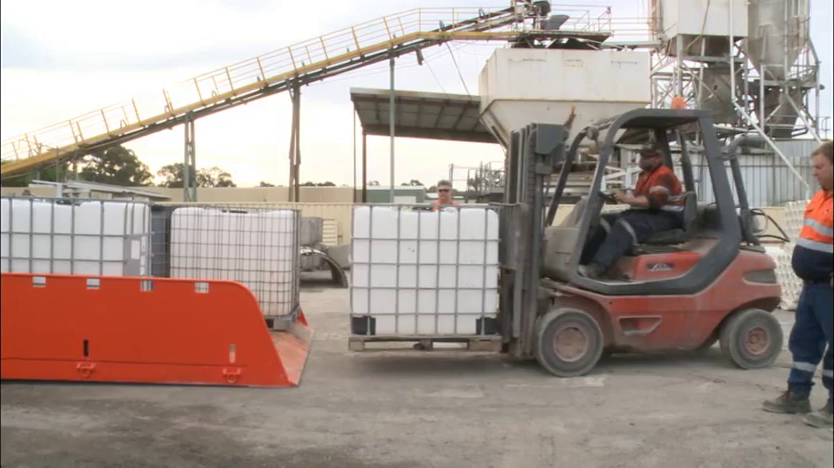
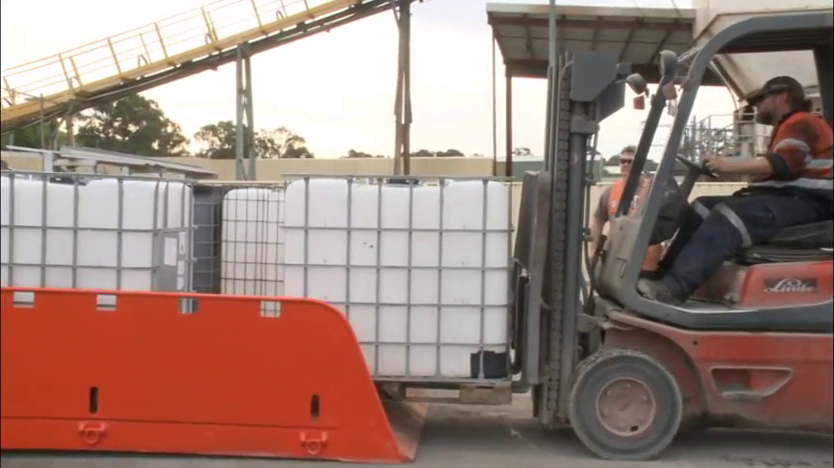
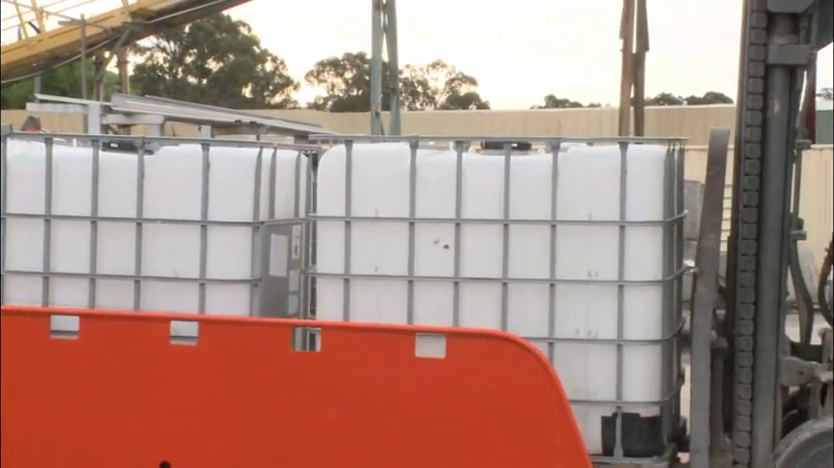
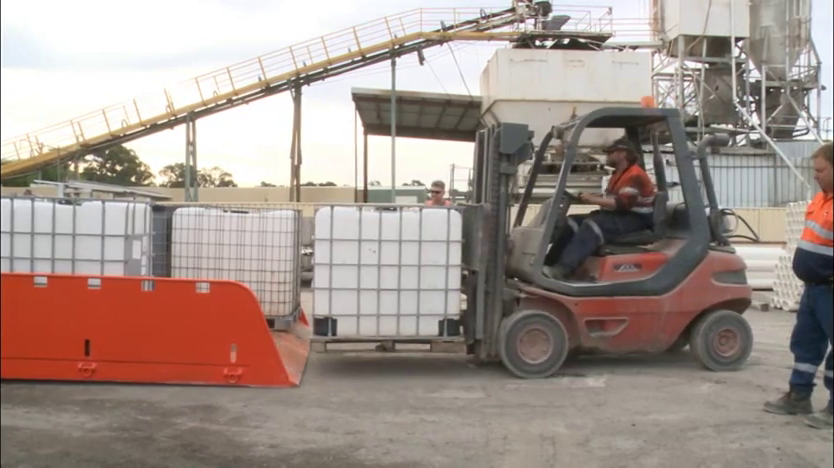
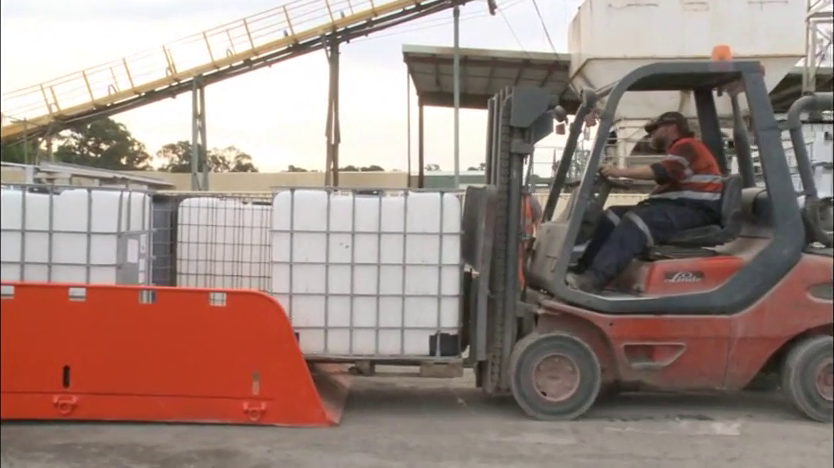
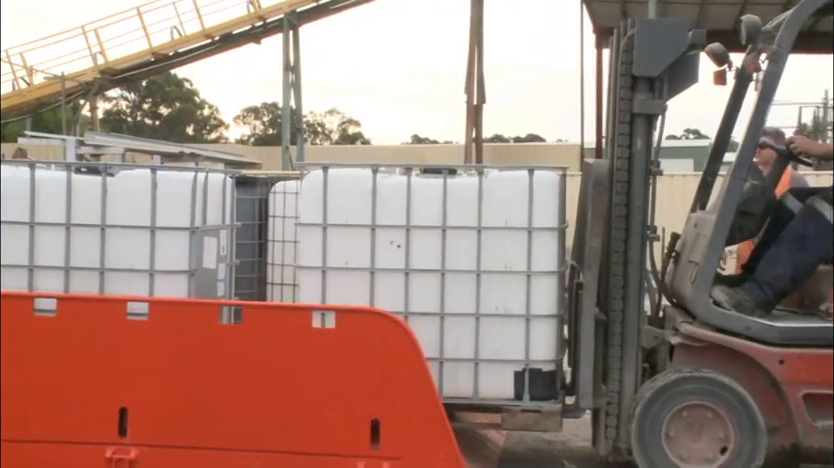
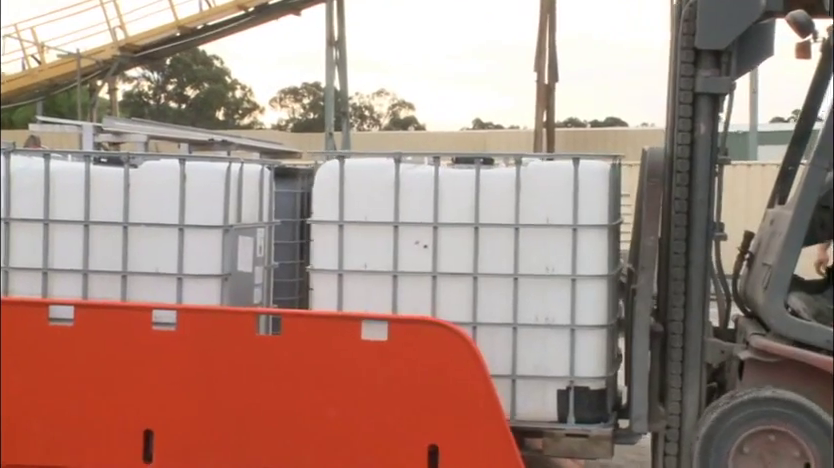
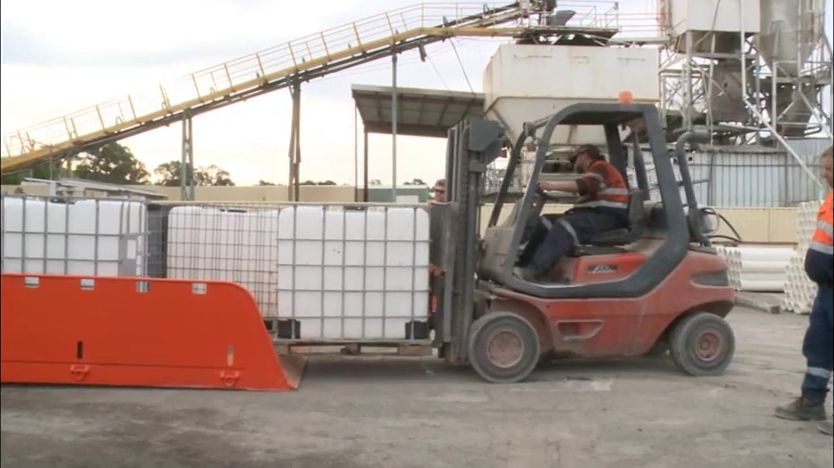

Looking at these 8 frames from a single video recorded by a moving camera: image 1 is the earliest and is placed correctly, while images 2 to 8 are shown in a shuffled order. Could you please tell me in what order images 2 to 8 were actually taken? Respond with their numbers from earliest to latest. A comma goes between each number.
4, 8, 5, 2, 6, 7, 3
